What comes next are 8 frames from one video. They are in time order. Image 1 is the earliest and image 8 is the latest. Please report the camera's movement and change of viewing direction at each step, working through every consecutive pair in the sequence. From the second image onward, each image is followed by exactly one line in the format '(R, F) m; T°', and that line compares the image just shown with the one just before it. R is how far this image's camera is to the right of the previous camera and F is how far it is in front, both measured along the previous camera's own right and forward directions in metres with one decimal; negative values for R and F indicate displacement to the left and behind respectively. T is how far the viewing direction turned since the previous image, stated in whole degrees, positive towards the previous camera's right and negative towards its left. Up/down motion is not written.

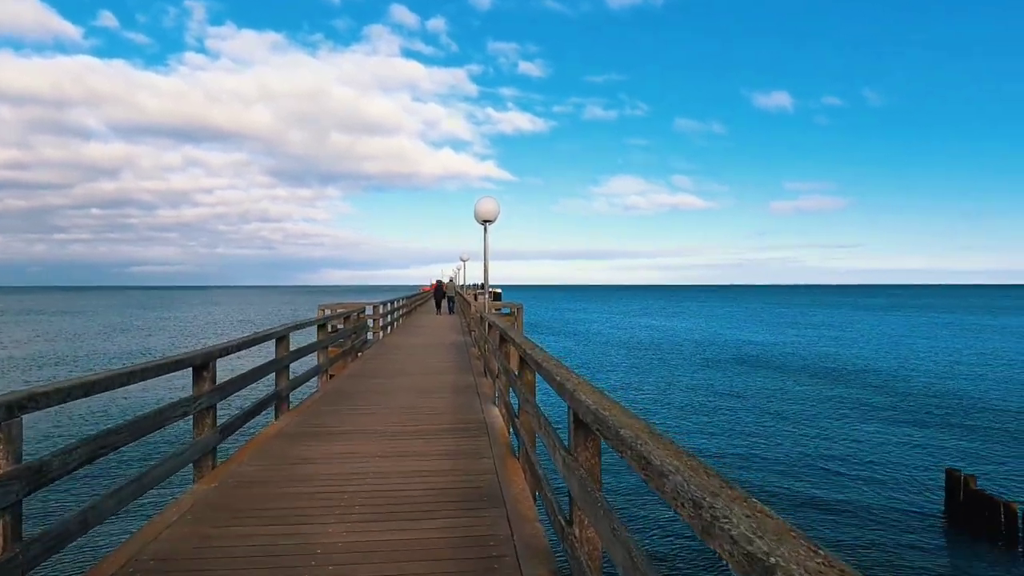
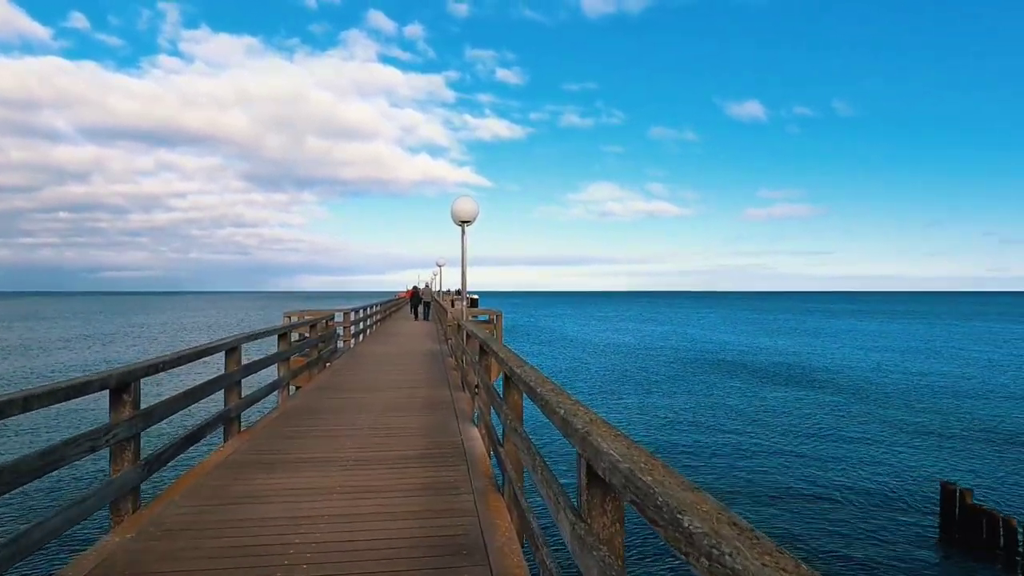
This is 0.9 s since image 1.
(0.0, +0.7) m; +2°
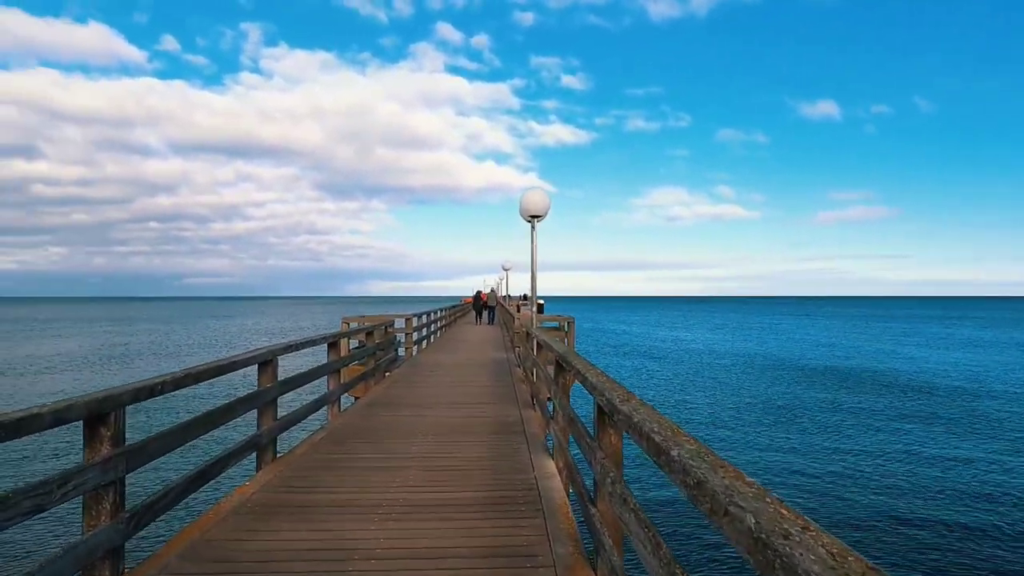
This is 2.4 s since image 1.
(-0.1, +1.0) m; -6°
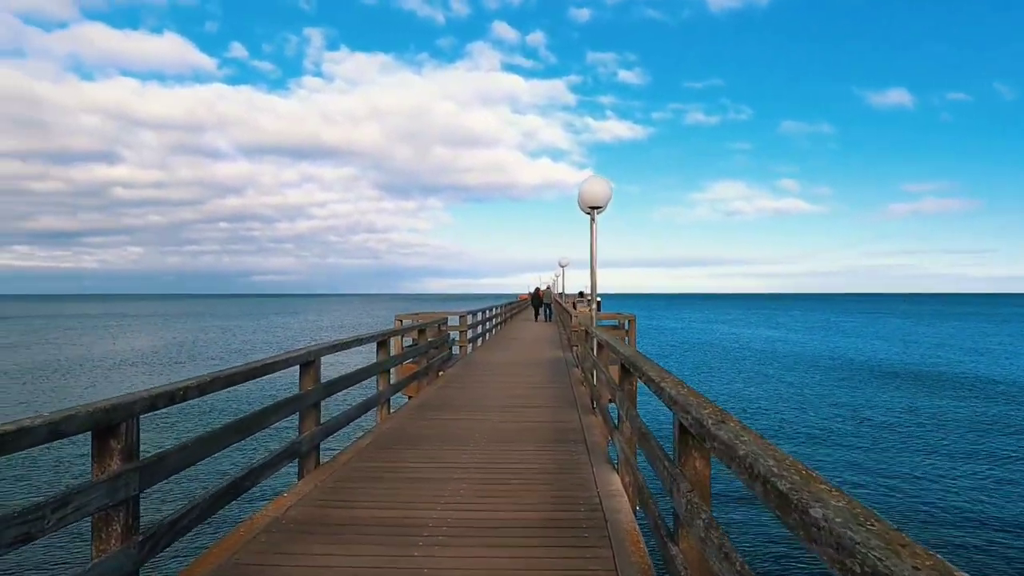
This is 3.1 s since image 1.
(0.0, +0.5) m; -5°
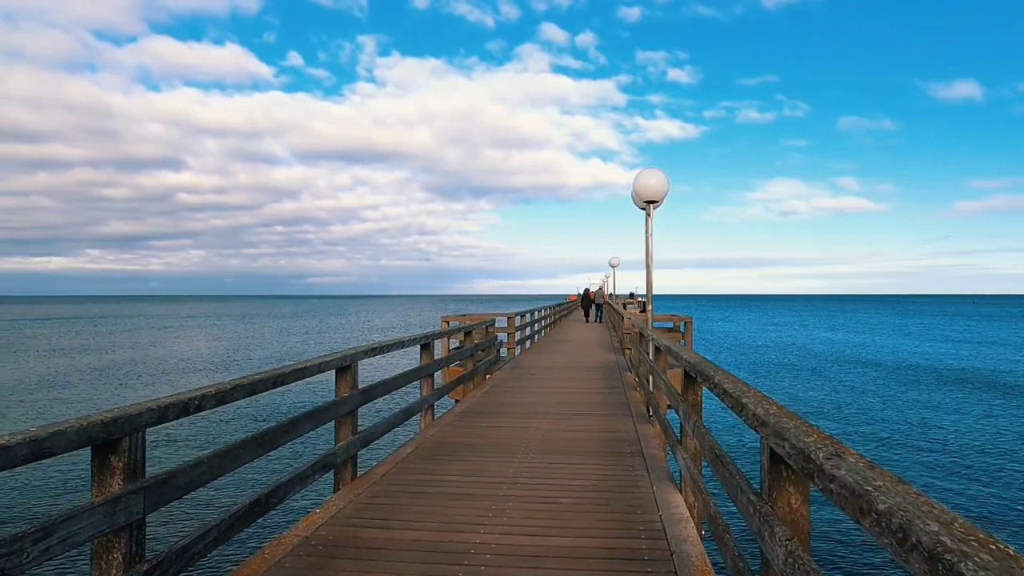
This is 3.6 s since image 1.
(0.0, +0.4) m; -4°
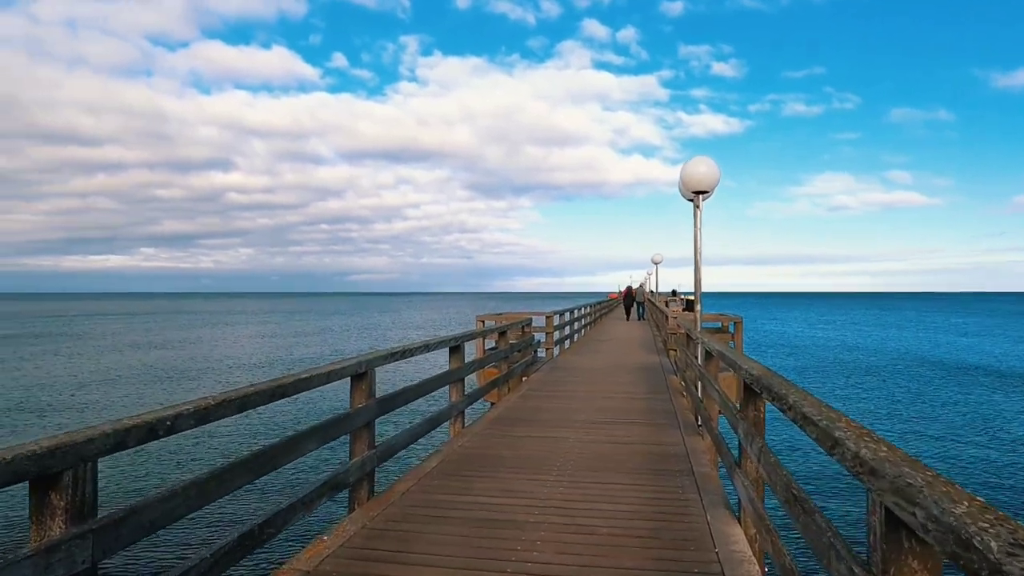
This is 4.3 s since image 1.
(0.0, +0.5) m; -3°
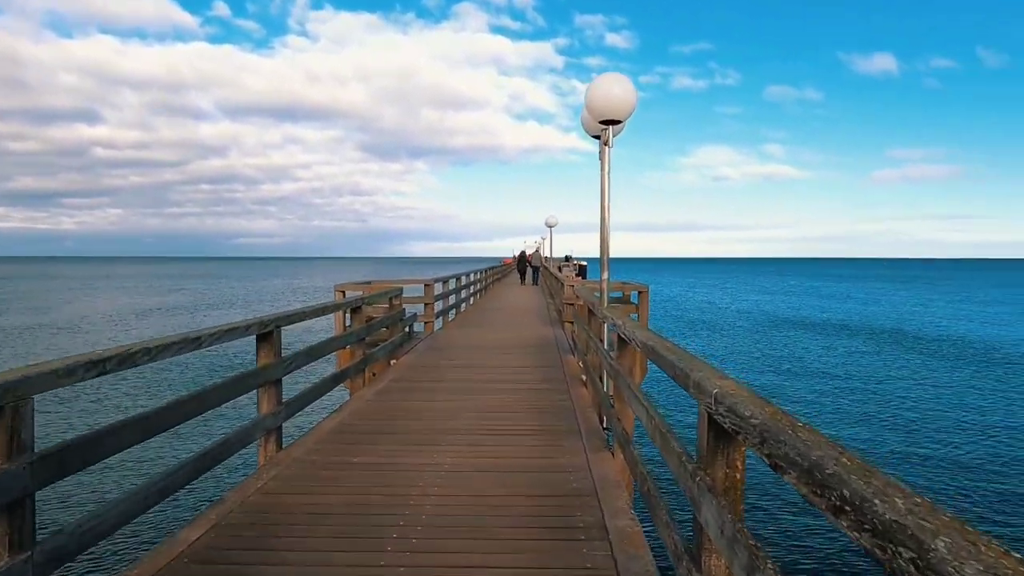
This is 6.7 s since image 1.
(+0.4, +1.7) m; +9°
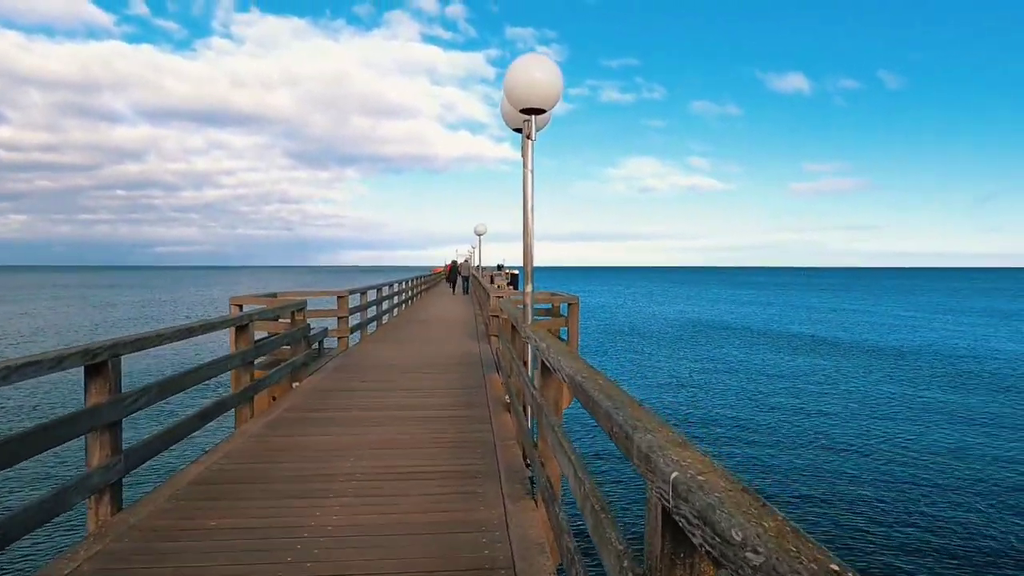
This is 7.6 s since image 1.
(+0.2, +0.7) m; +6°
